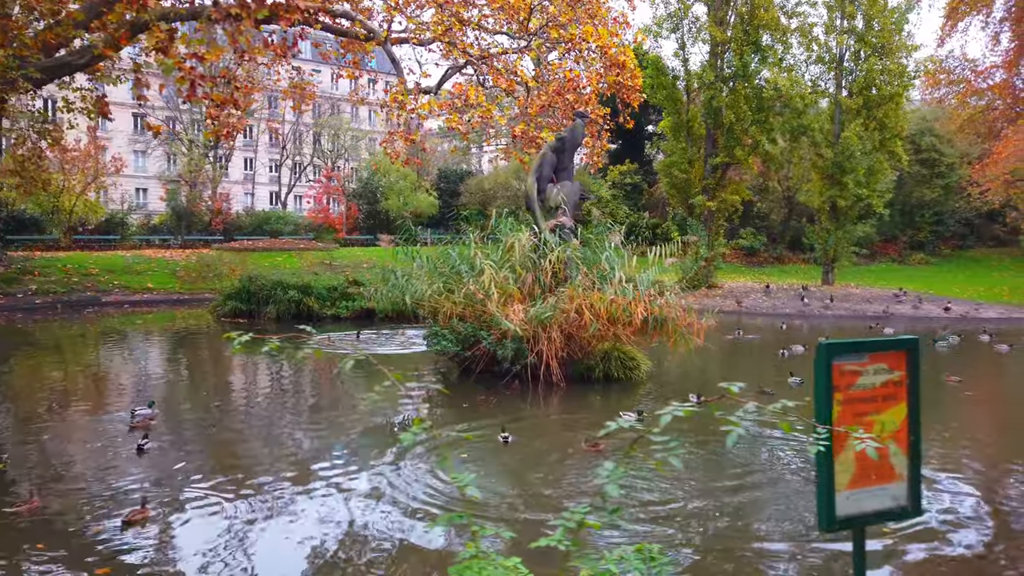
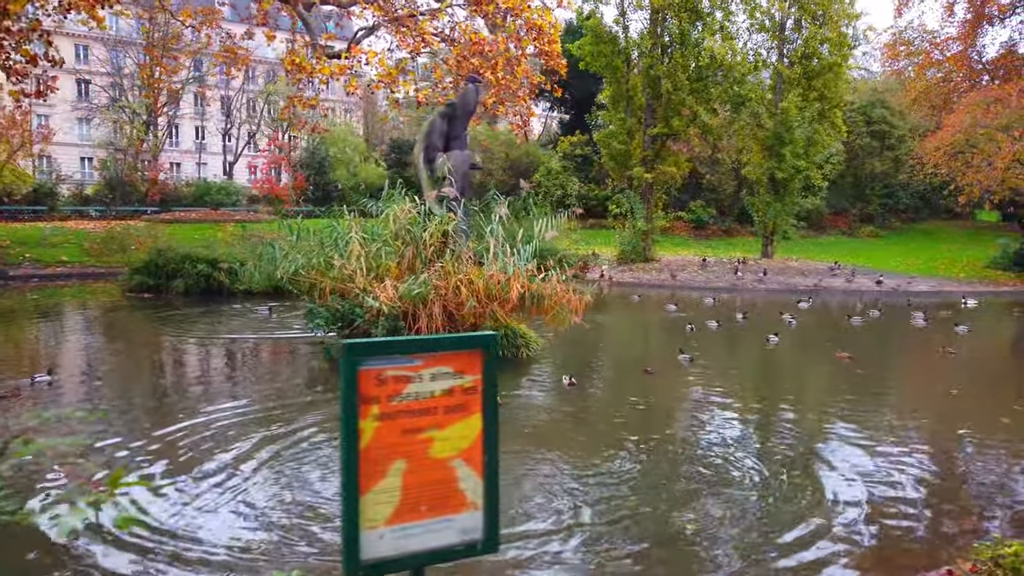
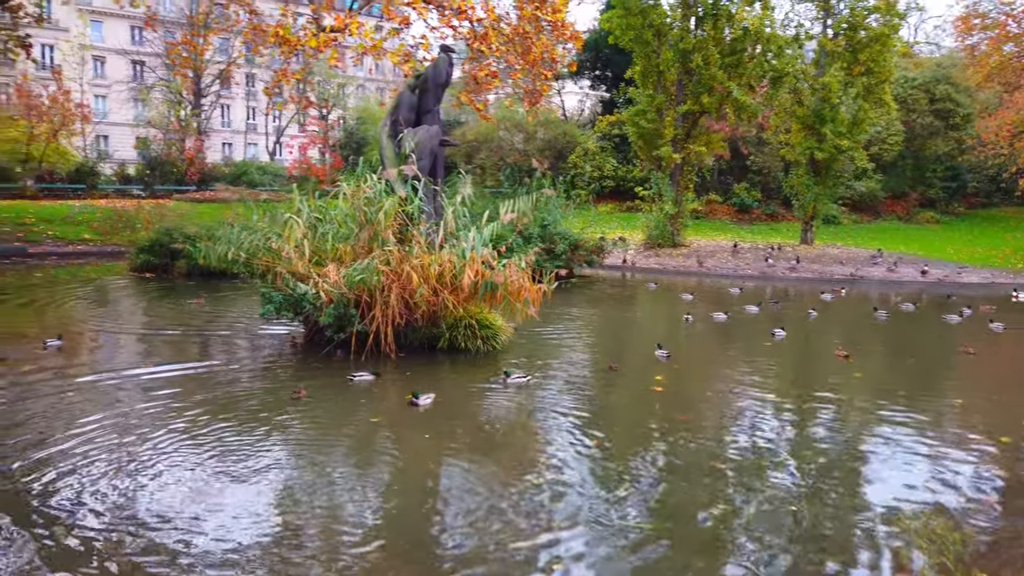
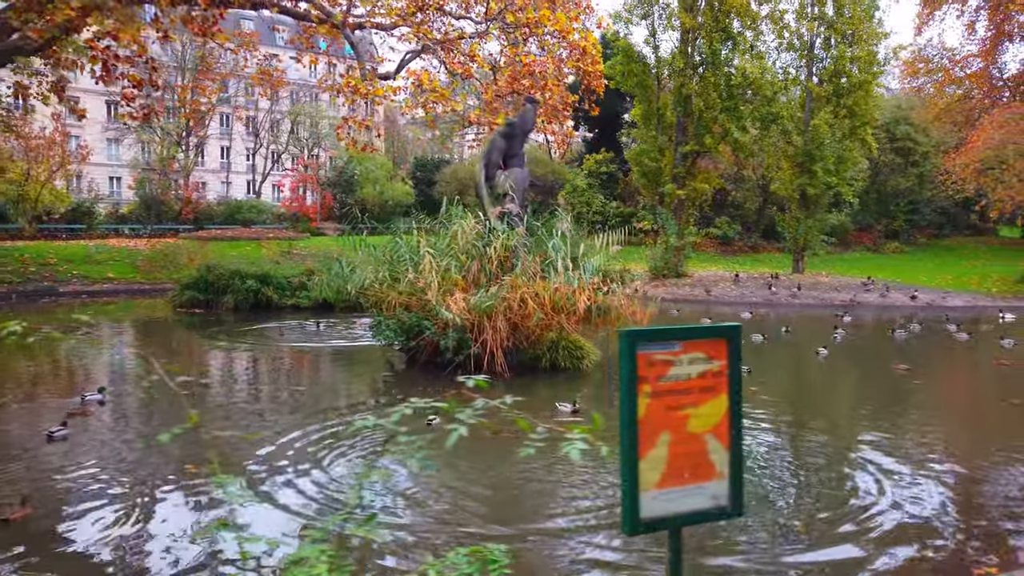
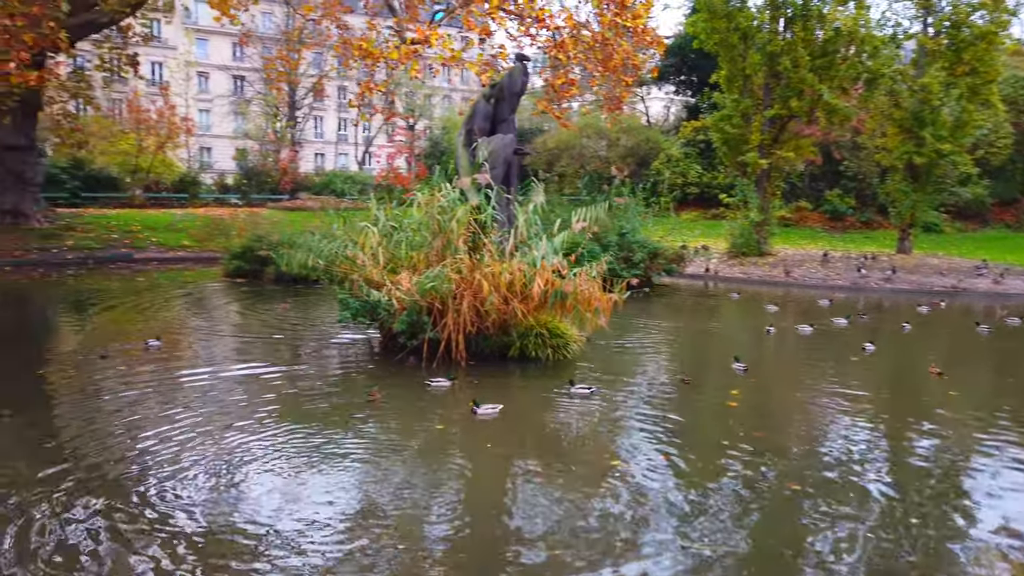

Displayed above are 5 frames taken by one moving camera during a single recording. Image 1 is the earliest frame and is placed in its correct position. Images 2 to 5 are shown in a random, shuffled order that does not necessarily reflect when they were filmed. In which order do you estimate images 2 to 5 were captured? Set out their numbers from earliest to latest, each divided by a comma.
4, 2, 3, 5
